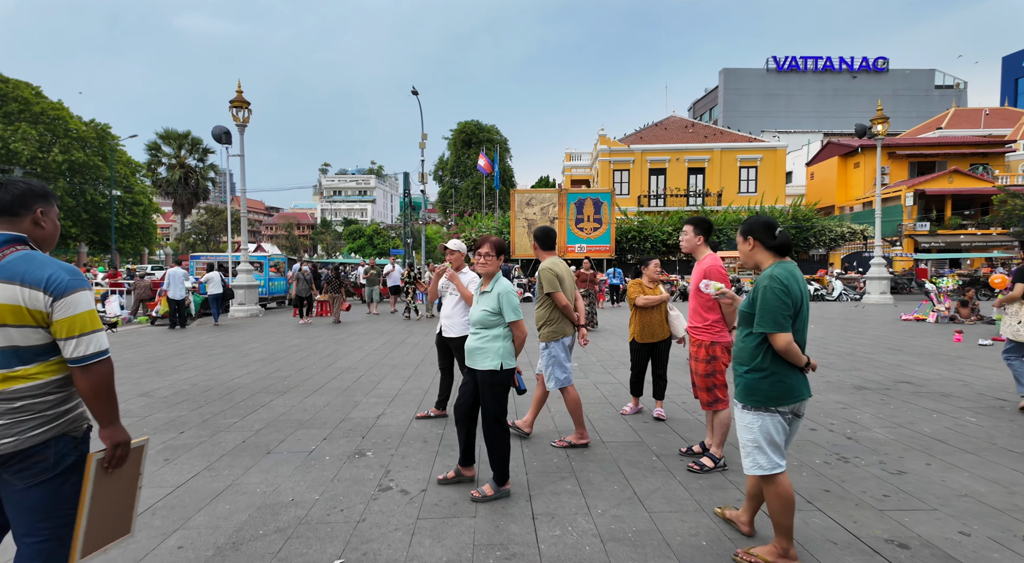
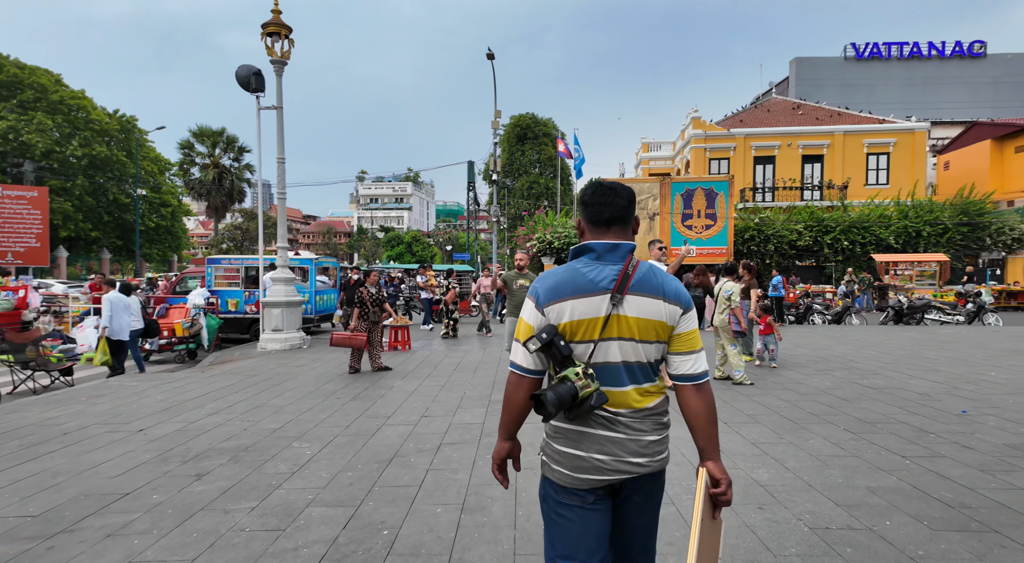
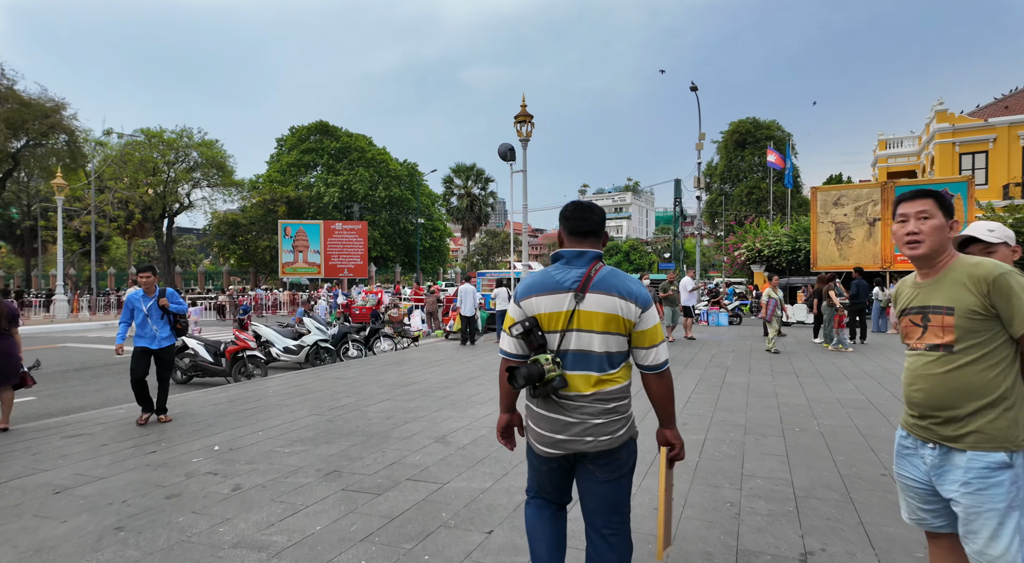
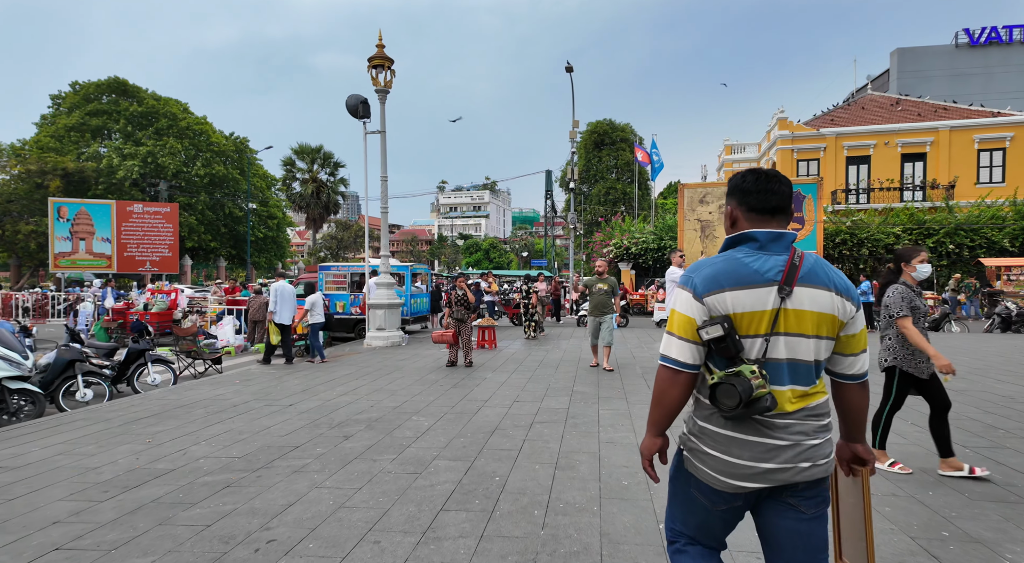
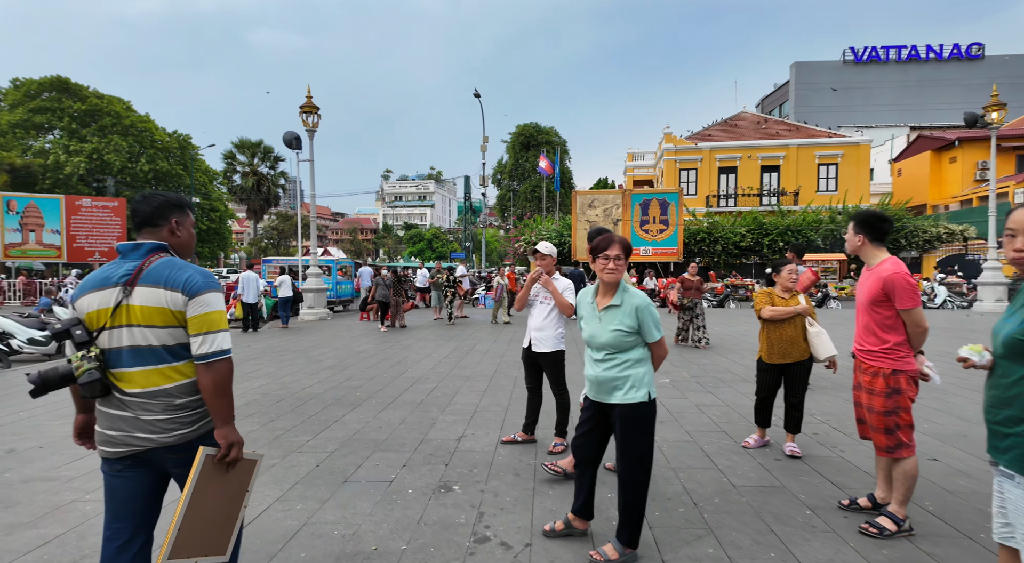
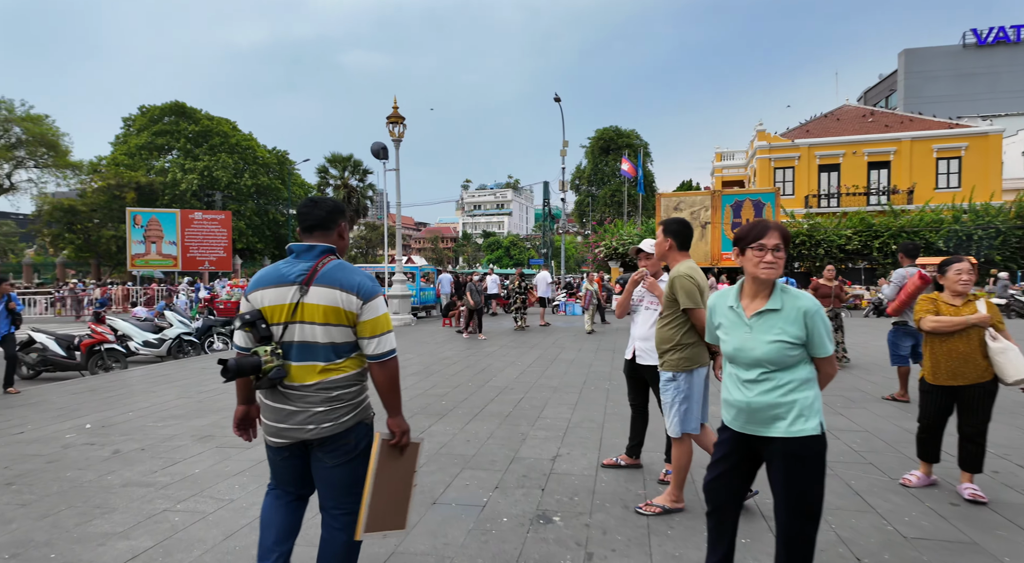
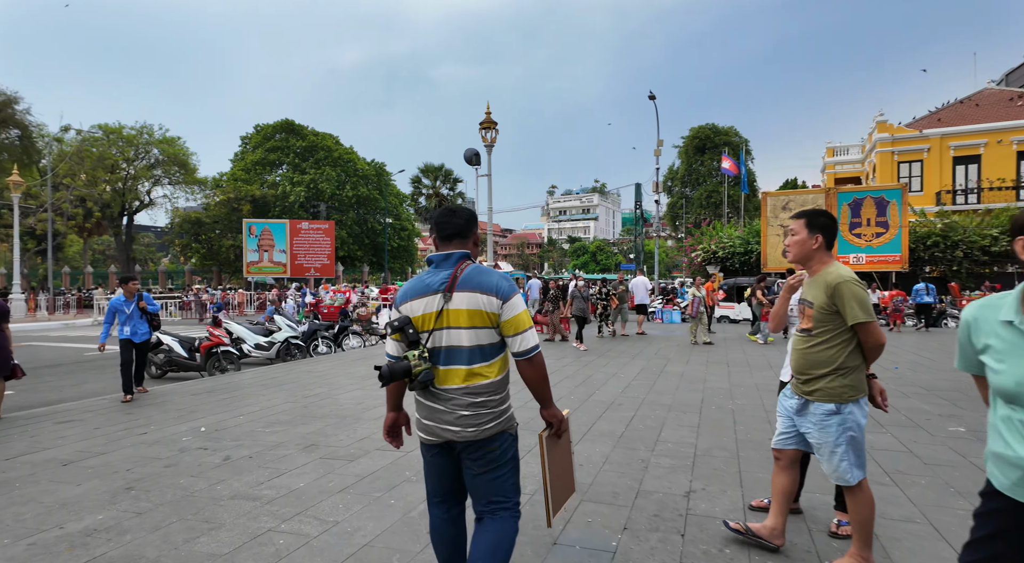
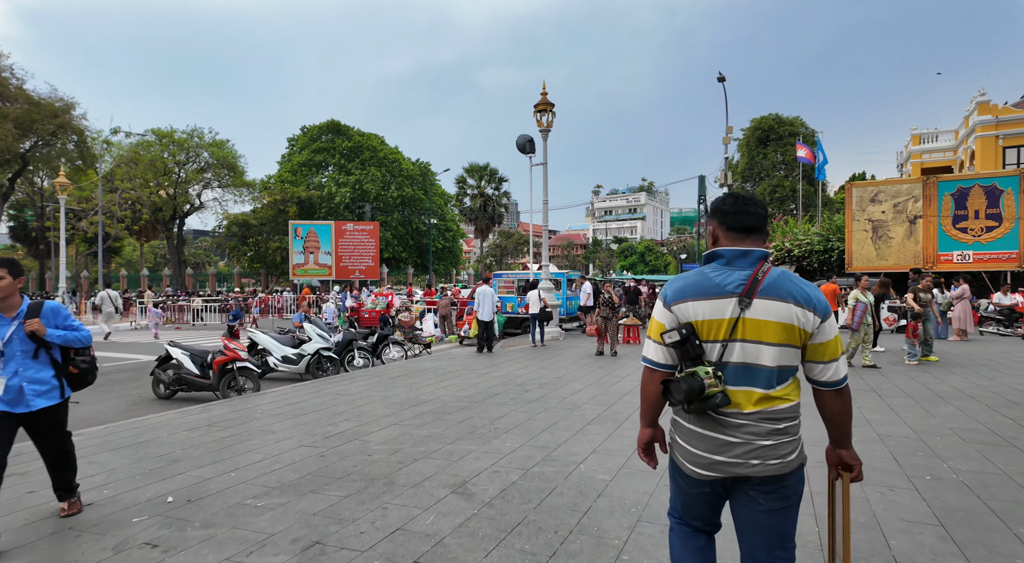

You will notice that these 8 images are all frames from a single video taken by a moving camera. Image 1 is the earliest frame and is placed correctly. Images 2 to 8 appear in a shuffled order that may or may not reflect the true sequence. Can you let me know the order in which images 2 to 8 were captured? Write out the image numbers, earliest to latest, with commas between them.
5, 6, 7, 3, 8, 4, 2
